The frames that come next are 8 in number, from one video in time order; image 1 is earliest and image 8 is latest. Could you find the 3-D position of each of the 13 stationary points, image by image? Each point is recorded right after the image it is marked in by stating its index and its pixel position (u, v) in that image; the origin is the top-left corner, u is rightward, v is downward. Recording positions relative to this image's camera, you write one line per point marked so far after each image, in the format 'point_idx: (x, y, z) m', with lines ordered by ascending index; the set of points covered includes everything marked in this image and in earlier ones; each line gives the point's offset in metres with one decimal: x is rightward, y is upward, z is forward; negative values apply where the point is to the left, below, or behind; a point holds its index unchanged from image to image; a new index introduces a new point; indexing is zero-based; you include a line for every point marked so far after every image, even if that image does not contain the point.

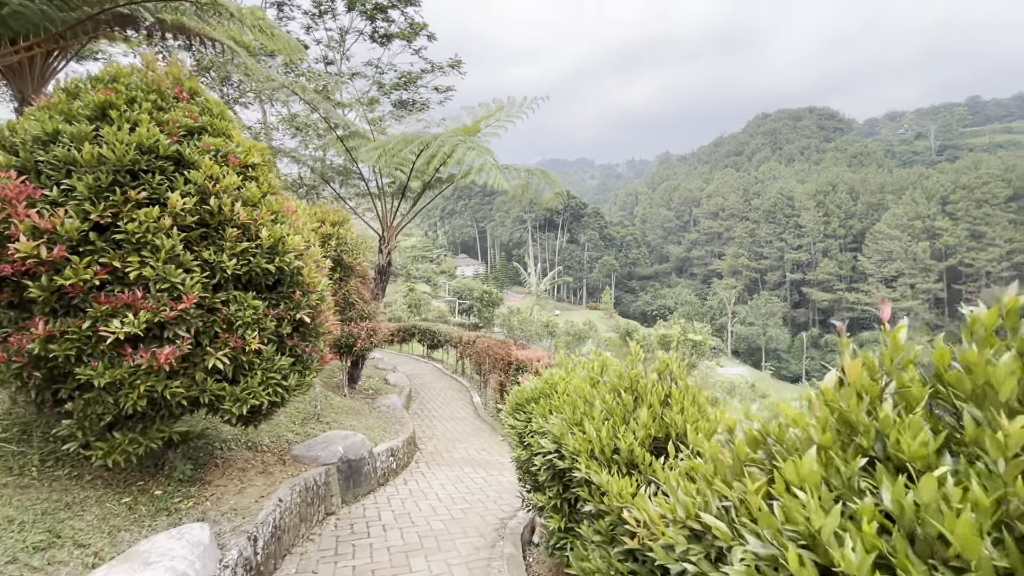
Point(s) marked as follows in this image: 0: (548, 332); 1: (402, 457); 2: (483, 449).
0: (+1.2, -1.8, +19.1) m
1: (-1.0, -1.6, +4.5) m
2: (-0.3, -1.7, +5.1) m
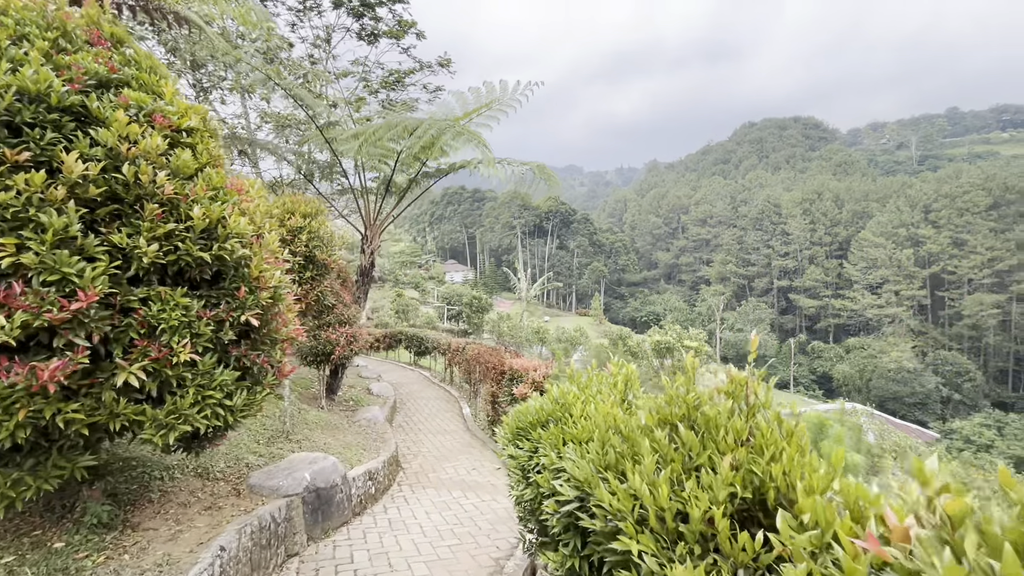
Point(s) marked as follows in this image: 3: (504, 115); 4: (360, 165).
0: (+0.9, -2.0, +18.6) m
1: (-1.1, -1.6, +4.0) m
2: (-0.4, -1.7, +4.6) m
3: (-0.1, +2.1, +5.9) m
4: (-2.0, +1.6, +6.3) m
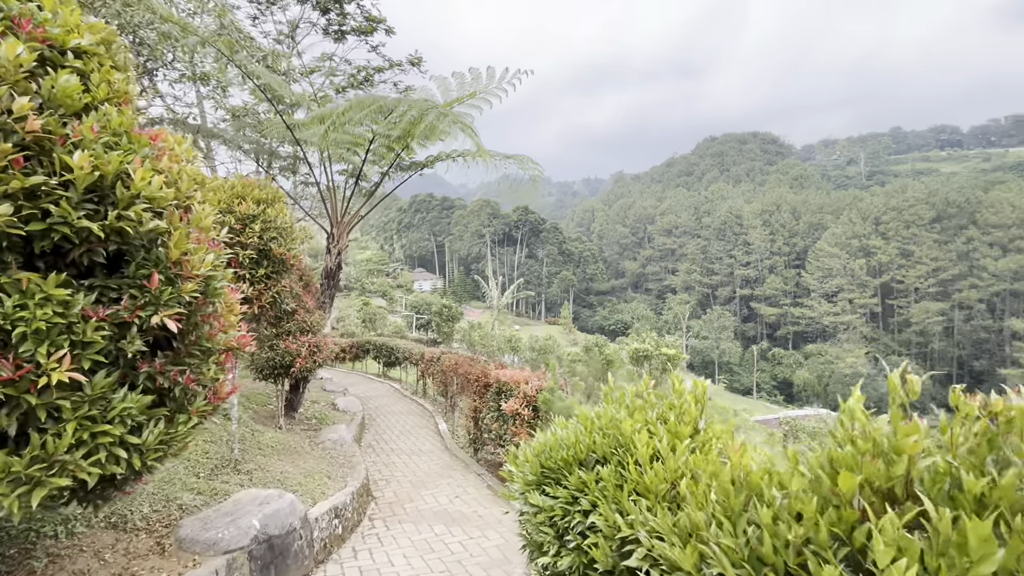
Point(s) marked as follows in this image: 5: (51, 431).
0: (-0.2, -2.3, +18.1) m
1: (-1.1, -1.6, +3.4) m
2: (-0.5, -1.8, +4.0) m
3: (-0.3, +2.1, +5.4) m
4: (-2.2, +1.6, +5.7) m
5: (-1.2, -0.4, +1.2) m
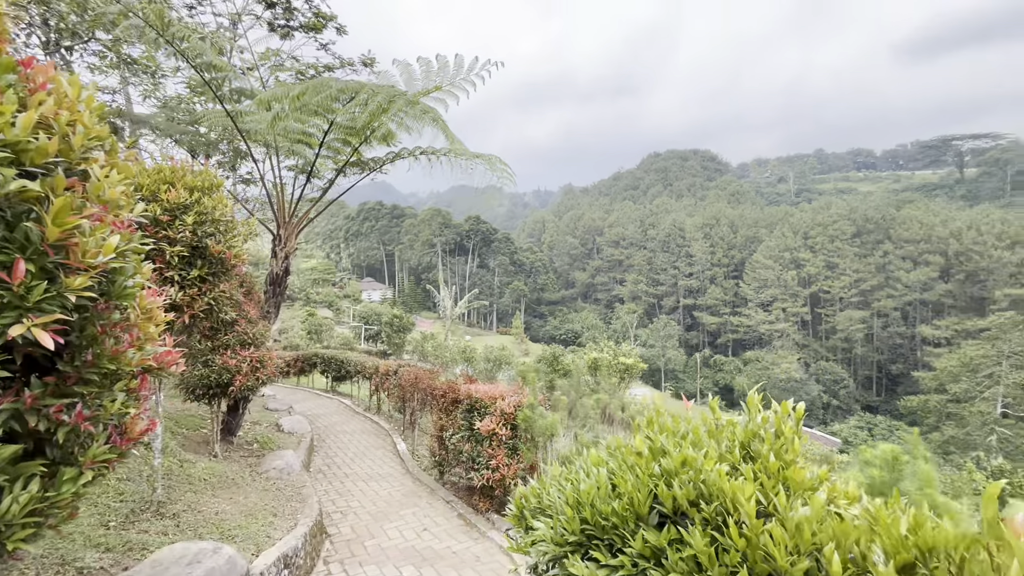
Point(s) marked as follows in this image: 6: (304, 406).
0: (-1.8, -2.6, +17.6) m
1: (-1.3, -1.6, +2.9) m
2: (-0.7, -1.8, +3.6) m
3: (-0.6, +2.0, +5.1) m
4: (-2.6, +1.5, +5.2) m
5: (-1.1, -0.4, +0.8) m
6: (-4.1, -2.3, +9.4) m
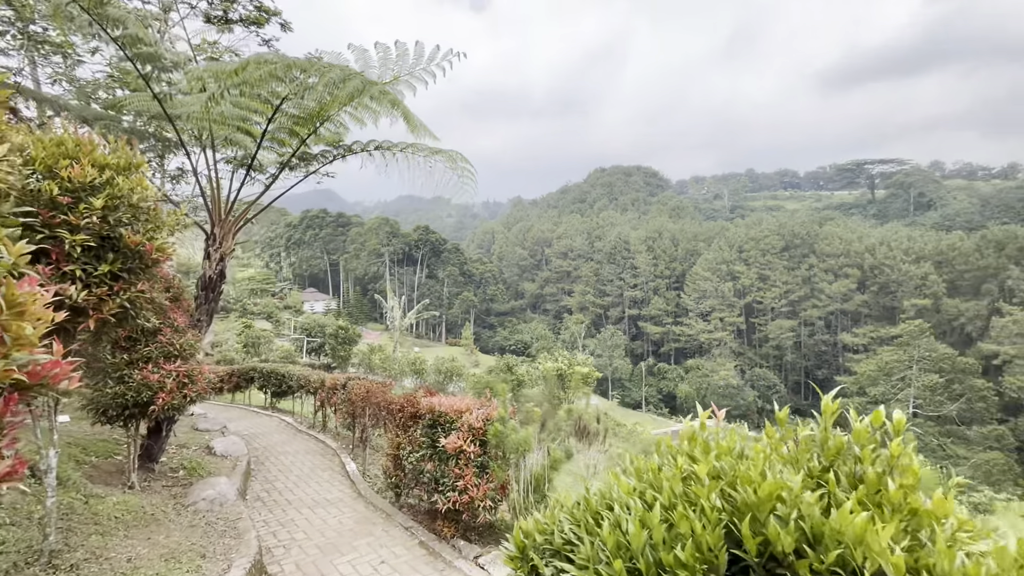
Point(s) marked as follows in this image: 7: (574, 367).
0: (-3.5, -2.9, +17.0) m
1: (-1.4, -1.6, +2.4) m
2: (-0.9, -1.8, +3.2) m
3: (-1.0, +1.9, +4.8) m
4: (-2.9, +1.4, +4.6) m
5: (-1.0, -0.3, +0.4) m
6: (-4.9, -2.5, +8.6) m
7: (+1.5, -1.9, +11.3) m
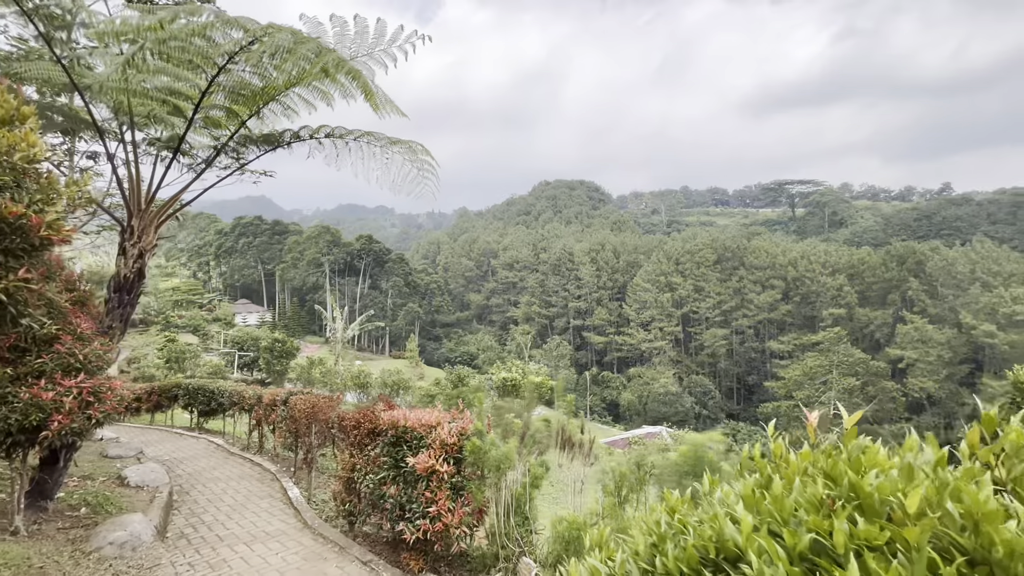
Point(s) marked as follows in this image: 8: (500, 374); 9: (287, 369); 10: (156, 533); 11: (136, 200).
0: (-5.2, -3.2, +16.1) m
1: (-1.4, -1.6, +1.9) m
2: (-1.0, -1.8, +2.7) m
3: (-1.3, +1.9, +4.3) m
4: (-3.2, +1.4, +4.0) m
5: (-0.8, -0.2, -0.1) m
6: (-5.6, -2.6, +7.6) m
7: (+0.4, -2.0, +11.0) m
8: (-0.1, -1.9, +10.8) m
9: (-9.1, -3.3, +19.6) m
10: (-2.7, -1.9, +3.6) m
11: (-3.2, +0.8, +4.1) m
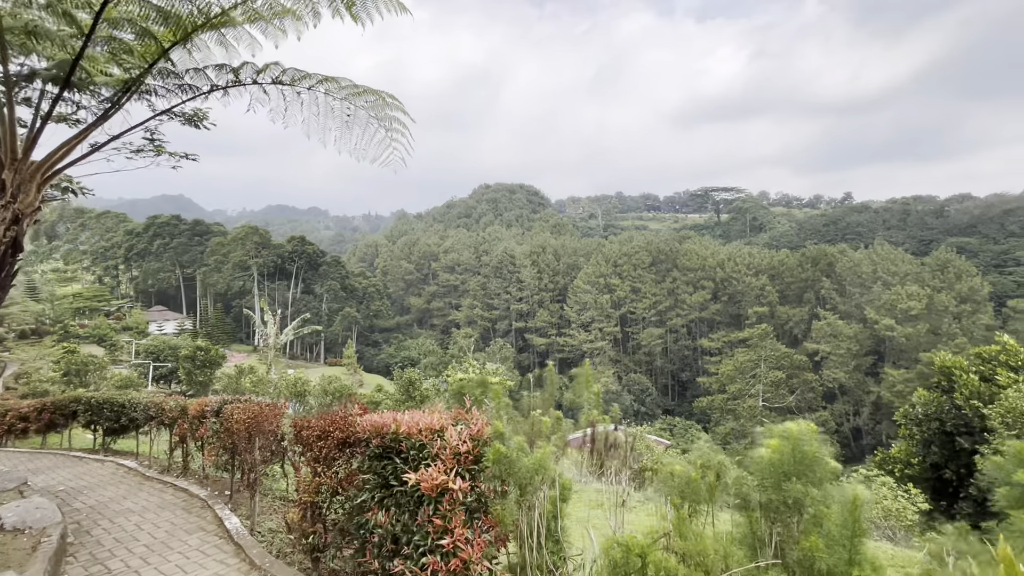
0: (-6.6, -3.2, +14.7) m
1: (-1.1, -1.4, +1.1) m
2: (-0.8, -1.6, +2.0) m
3: (-1.3, +2.1, +3.6) m
4: (-3.2, +1.6, +3.0) m
5: (-0.3, 0.0, -0.8) m
6: (-6.0, -2.5, +6.2) m
7: (-0.4, -1.9, +10.4) m
8: (-1.0, -1.8, +10.1) m
9: (-11.0, -3.3, +17.6) m
10: (-2.6, -1.7, +2.7) m
11: (-3.2, +0.9, +3.0) m
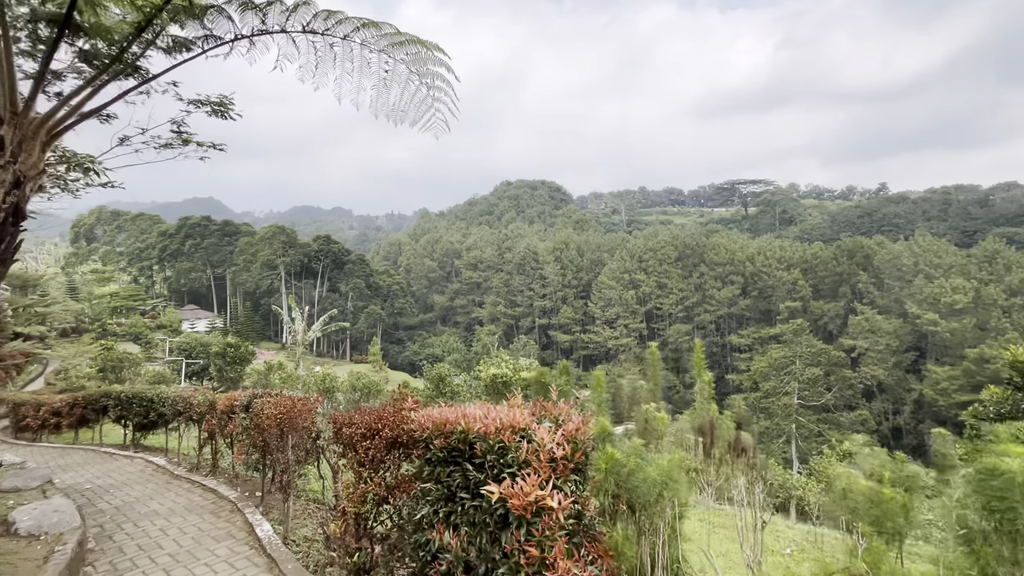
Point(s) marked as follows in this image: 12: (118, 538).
0: (-5.6, -3.0, +14.4) m
1: (-0.8, -1.3, +0.6) m
2: (-0.4, -1.5, +1.5) m
3: (-0.9, +2.2, +3.1) m
4: (-2.8, +1.7, +2.6) m
5: (0.0, +0.1, -1.3) m
6: (-5.4, -2.3, +5.9) m
7: (+0.3, -1.7, +9.9) m
8: (-0.2, -1.6, +9.6) m
9: (-9.8, -3.2, +17.6) m
10: (-2.2, -1.6, +2.2) m
11: (-2.8, +1.0, +2.6) m
12: (-3.2, -2.0, +3.8) m
